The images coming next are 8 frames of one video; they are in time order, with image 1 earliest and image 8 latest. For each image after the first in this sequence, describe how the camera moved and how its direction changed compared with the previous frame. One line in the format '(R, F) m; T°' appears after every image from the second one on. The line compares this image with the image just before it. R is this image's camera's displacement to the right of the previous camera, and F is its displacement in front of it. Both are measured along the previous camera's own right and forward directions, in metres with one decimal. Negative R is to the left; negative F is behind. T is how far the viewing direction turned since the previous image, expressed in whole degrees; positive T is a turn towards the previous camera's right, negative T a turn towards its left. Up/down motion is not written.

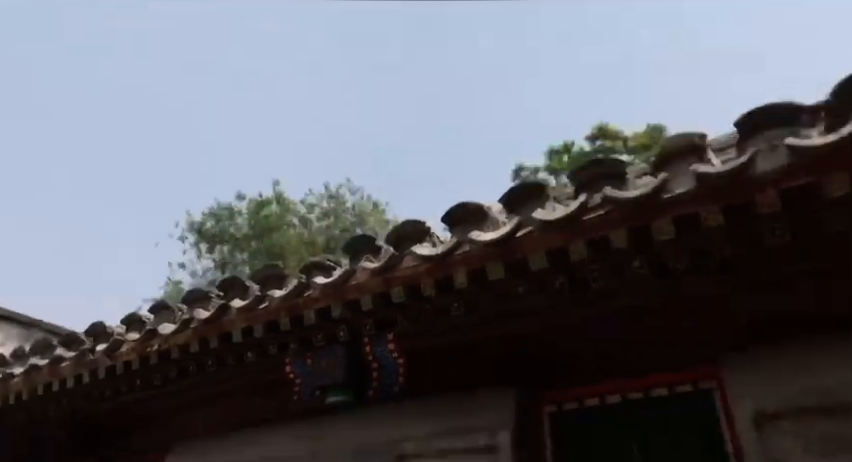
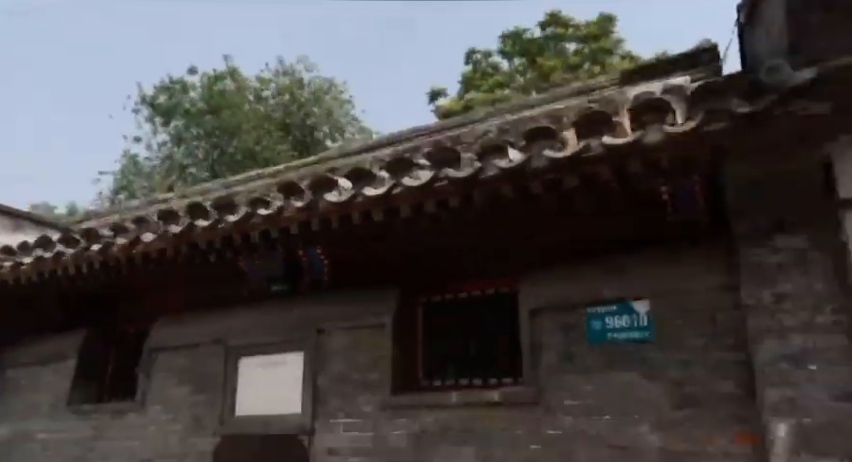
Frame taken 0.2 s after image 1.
(+0.3, -1.0) m; +4°
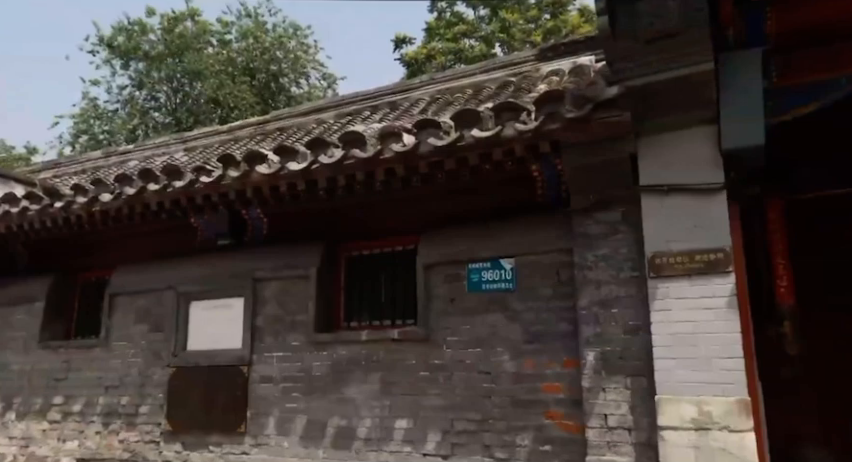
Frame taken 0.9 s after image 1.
(+0.4, -0.7) m; +3°
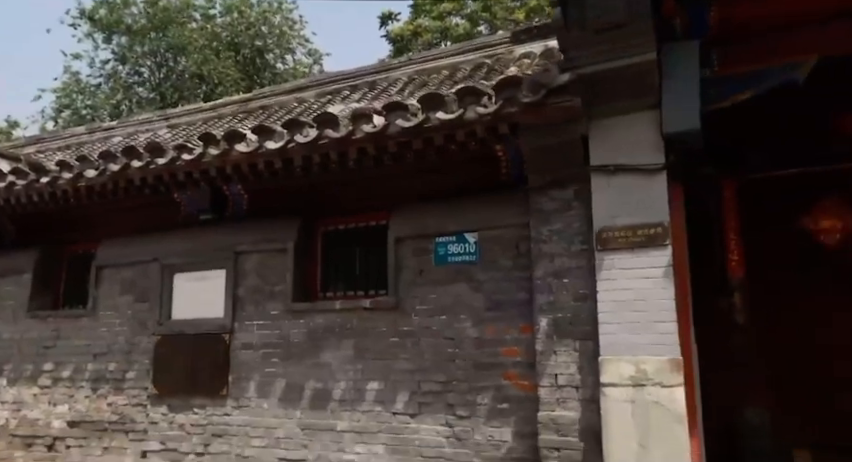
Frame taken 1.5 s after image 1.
(+0.1, -0.3) m; +1°
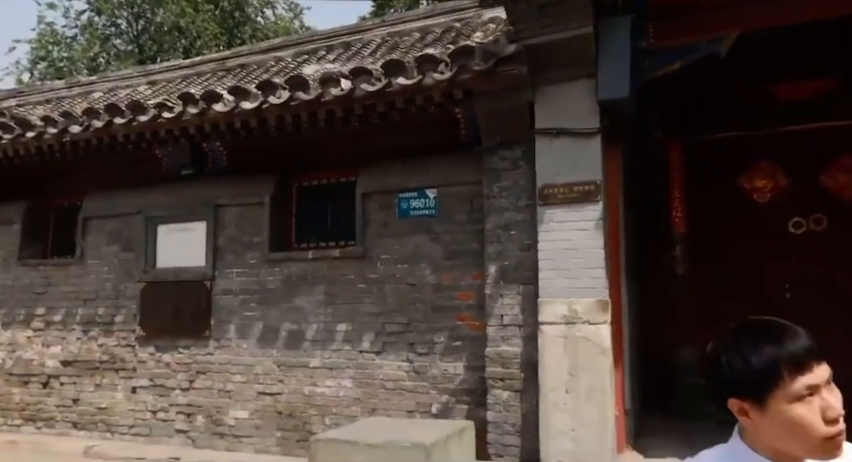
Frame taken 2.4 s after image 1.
(+0.2, -0.4) m; +1°
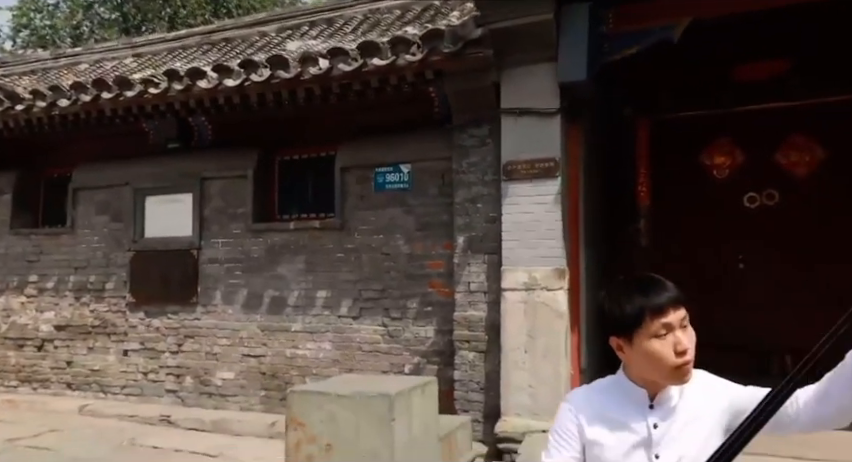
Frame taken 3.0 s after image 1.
(+0.1, -0.3) m; +1°
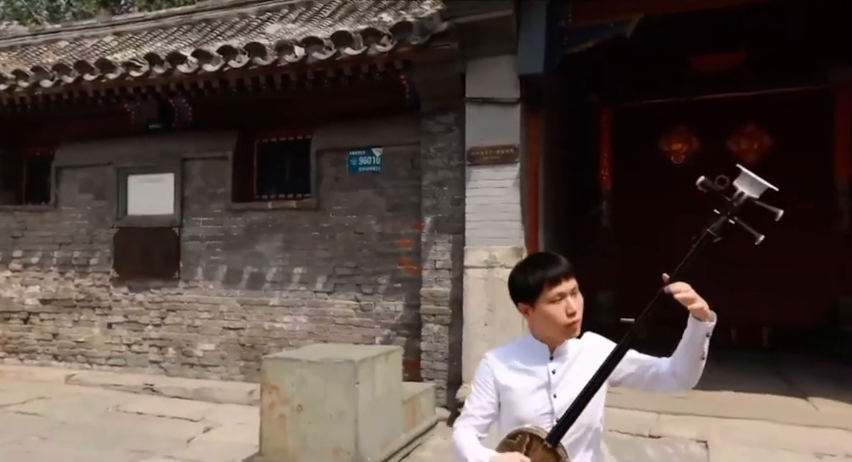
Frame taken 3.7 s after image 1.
(+0.1, -0.3) m; +1°
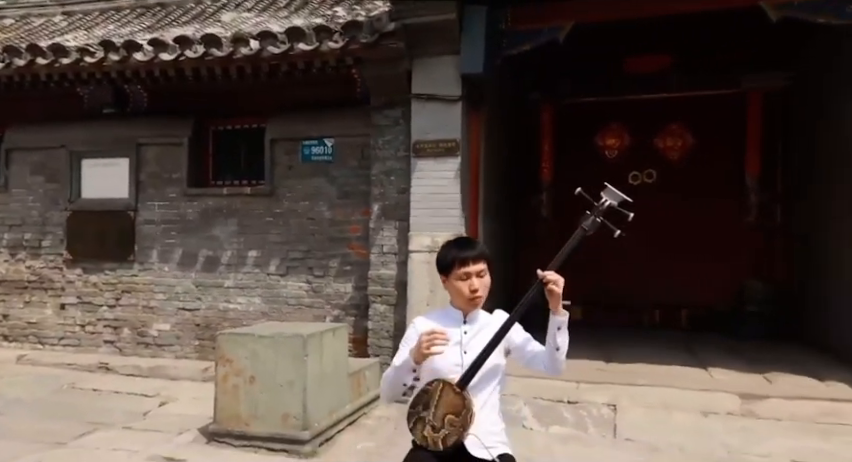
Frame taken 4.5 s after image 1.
(+0.1, -0.3) m; +4°
